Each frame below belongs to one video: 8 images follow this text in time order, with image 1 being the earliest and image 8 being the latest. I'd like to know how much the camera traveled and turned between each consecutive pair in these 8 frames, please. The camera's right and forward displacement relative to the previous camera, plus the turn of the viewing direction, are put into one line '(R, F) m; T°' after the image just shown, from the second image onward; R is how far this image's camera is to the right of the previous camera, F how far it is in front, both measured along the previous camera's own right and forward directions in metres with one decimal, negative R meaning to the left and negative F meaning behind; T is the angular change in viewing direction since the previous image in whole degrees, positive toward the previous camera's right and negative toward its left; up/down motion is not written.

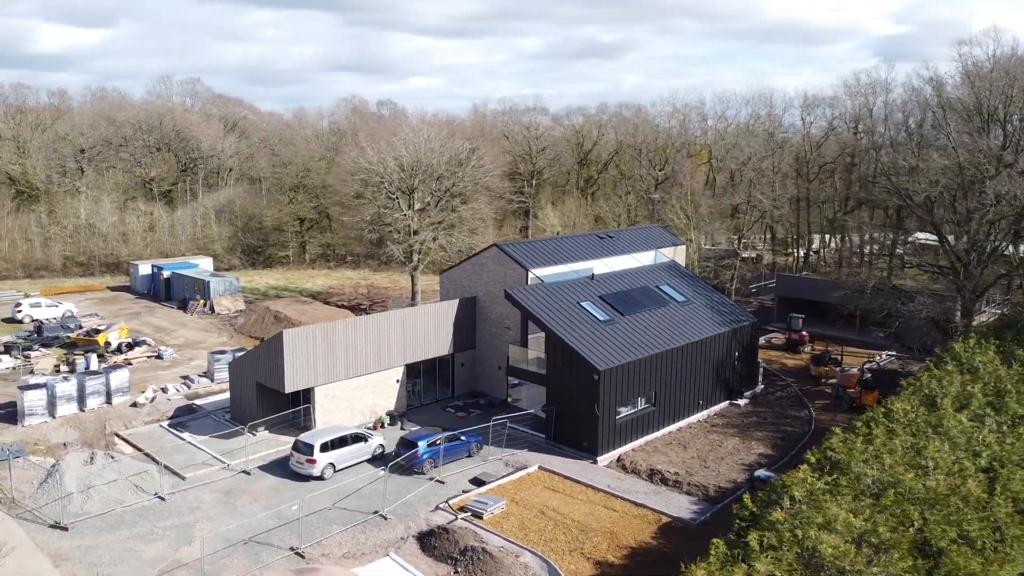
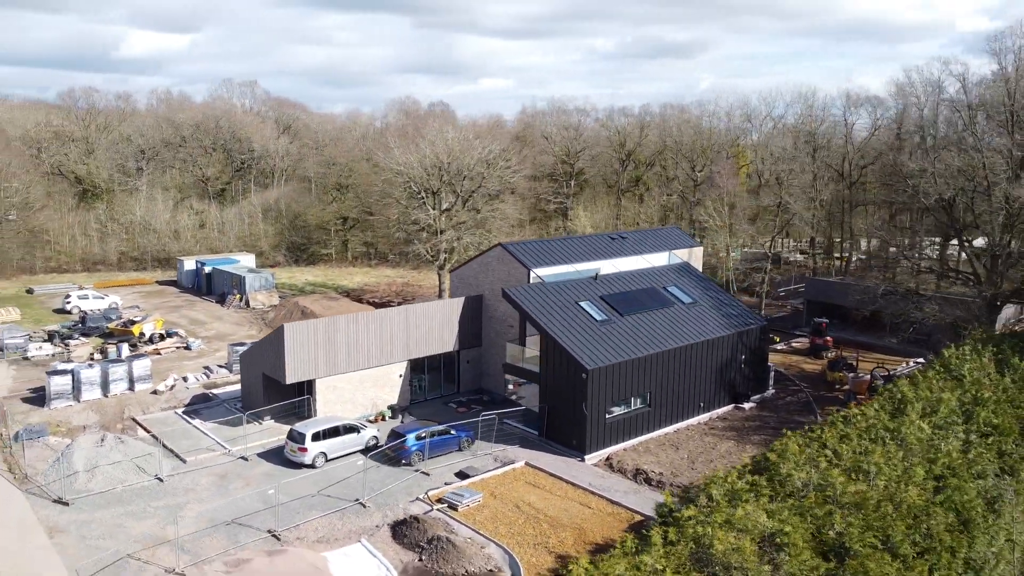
(+2.0, -0.3) m; -5°
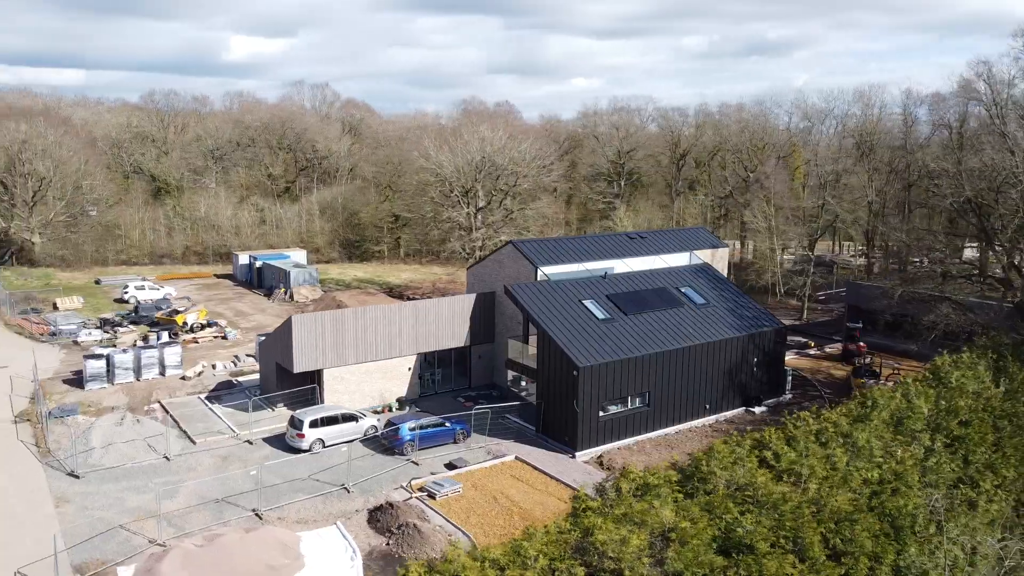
(+2.3, -0.2) m; -6°
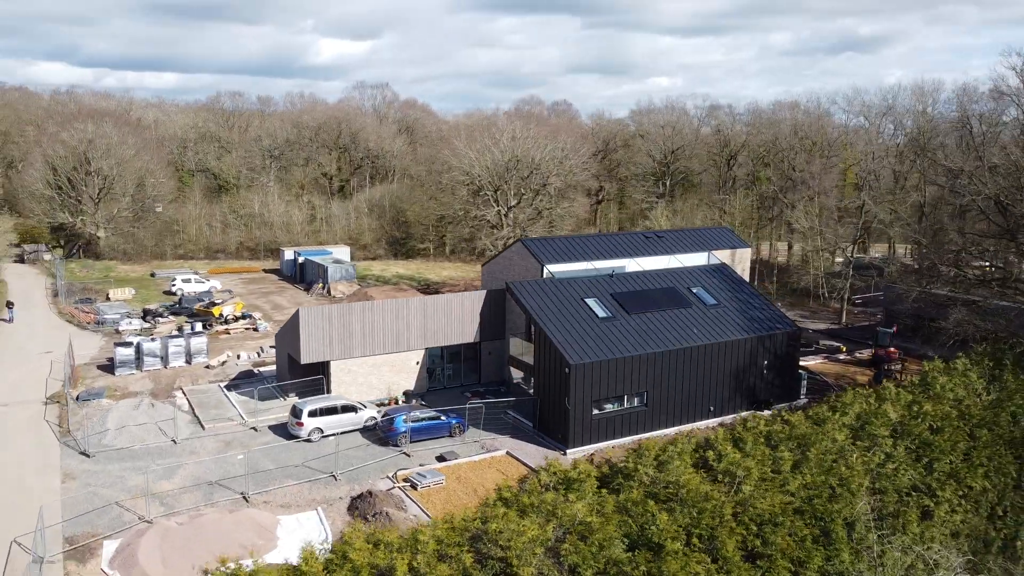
(+2.1, -0.1) m; -5°
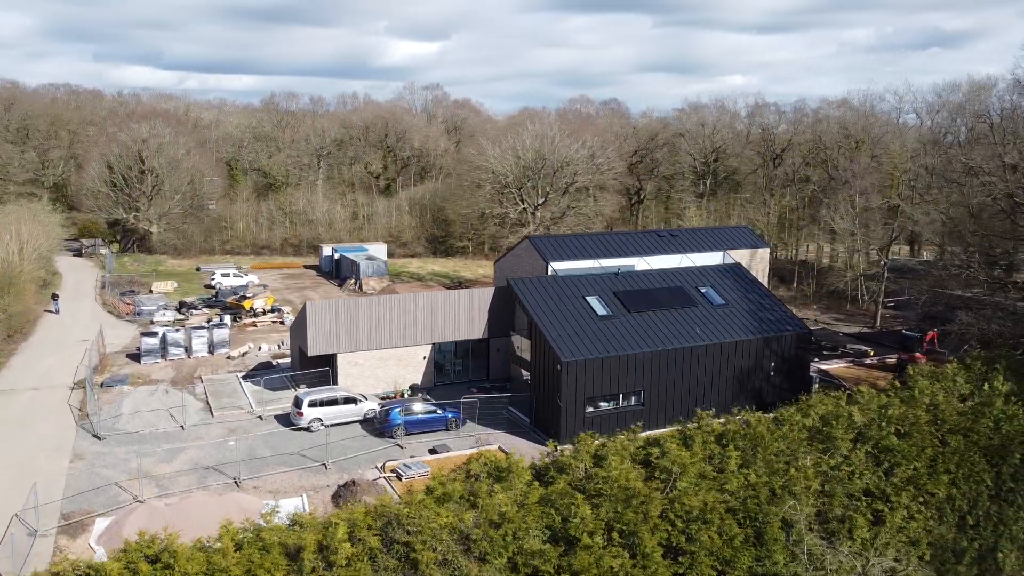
(+1.9, -0.1) m; -5°
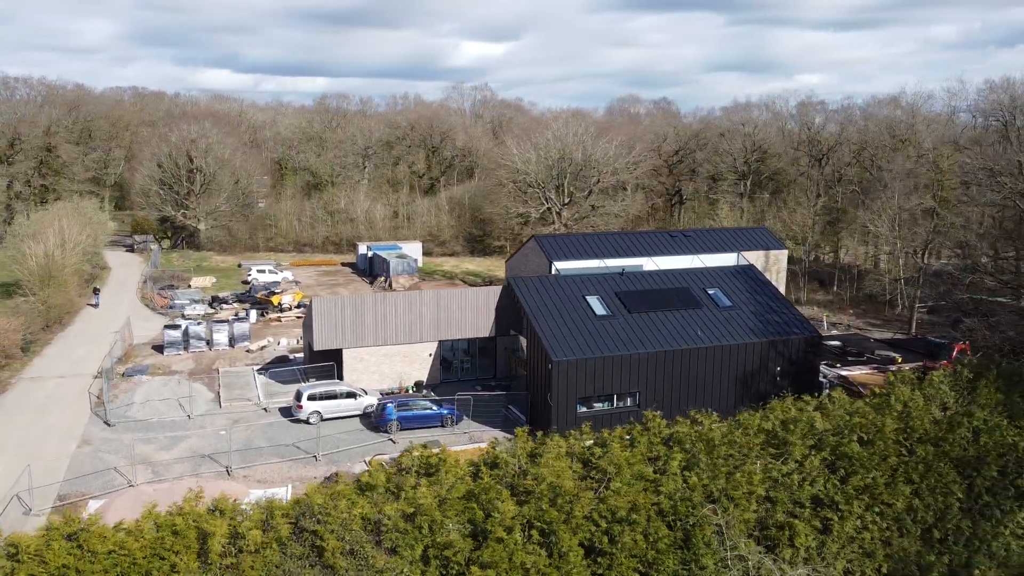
(+1.9, 0.0) m; -5°
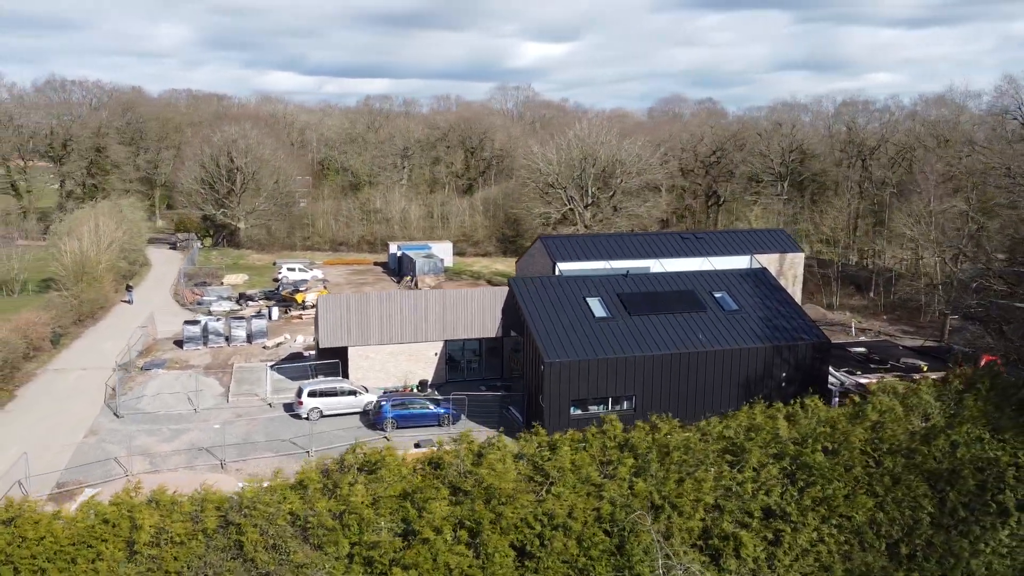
(+1.6, +0.1) m; -4°
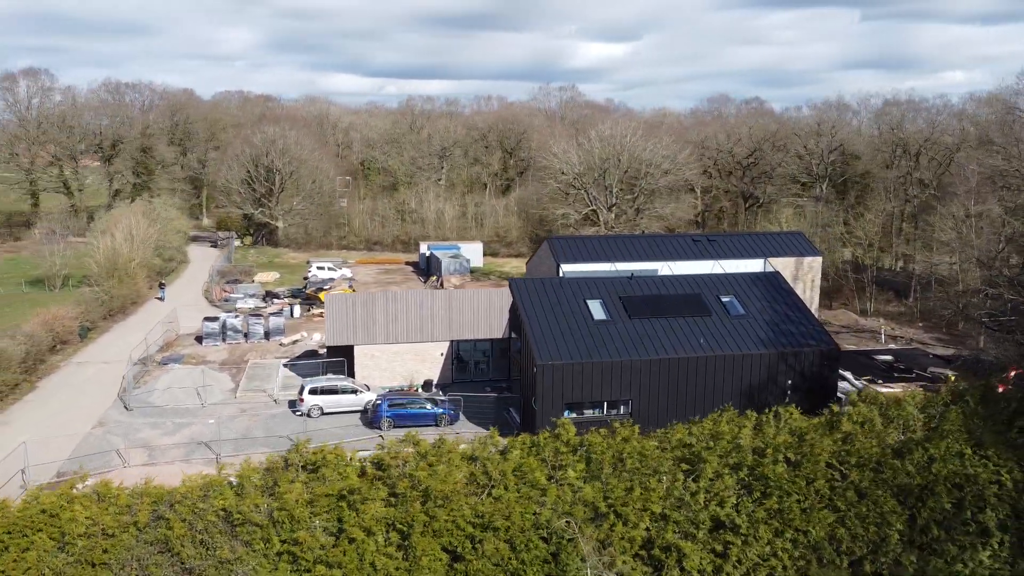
(+1.6, +0.2) m; -4°
